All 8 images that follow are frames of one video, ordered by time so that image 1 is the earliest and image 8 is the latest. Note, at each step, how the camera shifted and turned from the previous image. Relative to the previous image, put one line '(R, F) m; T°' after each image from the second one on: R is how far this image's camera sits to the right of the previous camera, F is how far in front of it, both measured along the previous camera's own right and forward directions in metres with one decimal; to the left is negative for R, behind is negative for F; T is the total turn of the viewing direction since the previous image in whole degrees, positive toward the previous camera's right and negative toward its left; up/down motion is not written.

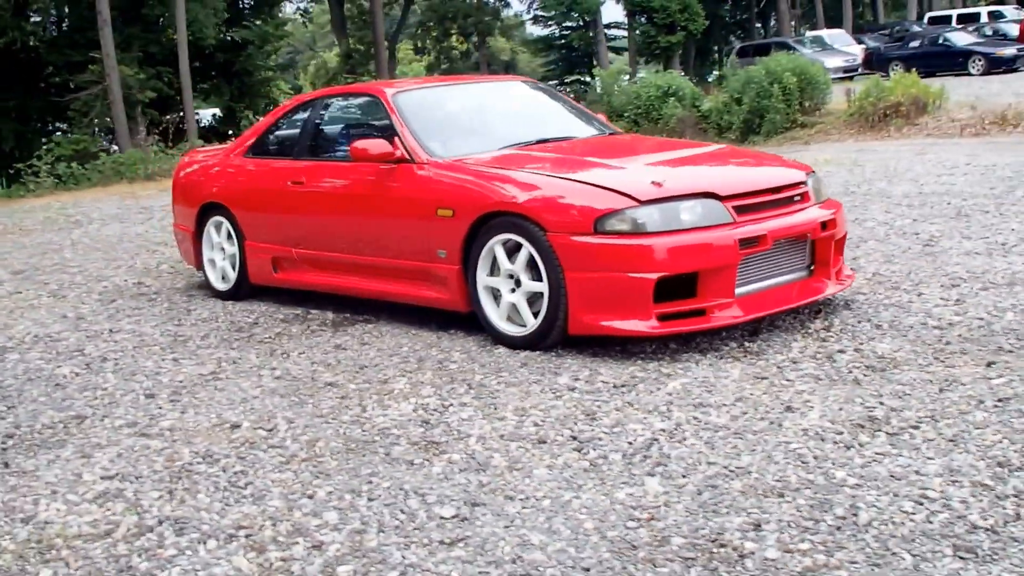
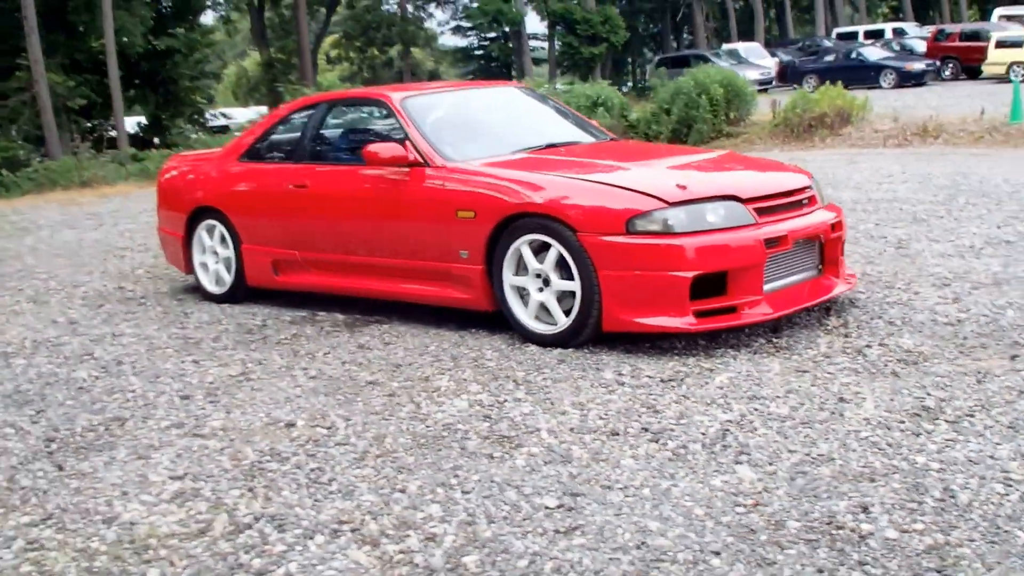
(-0.7, -0.1) m; +7°
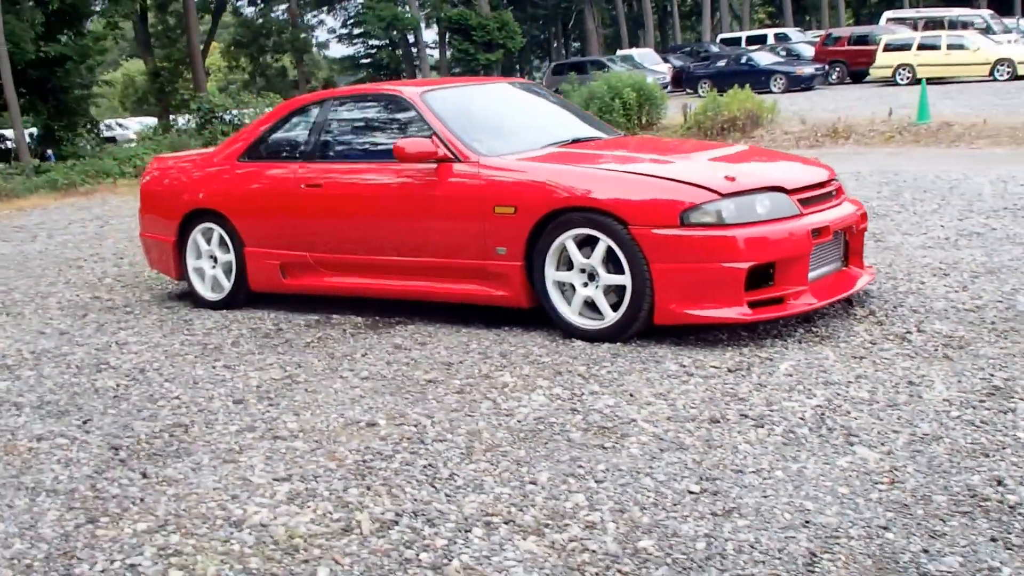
(-1.0, 0.0) m; +9°
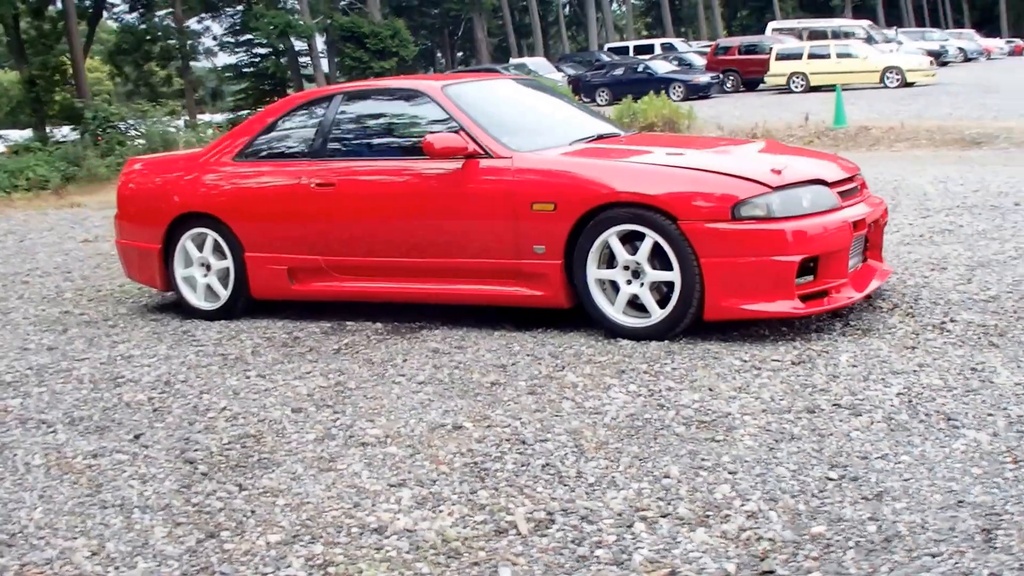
(-1.0, +0.1) m; +9°
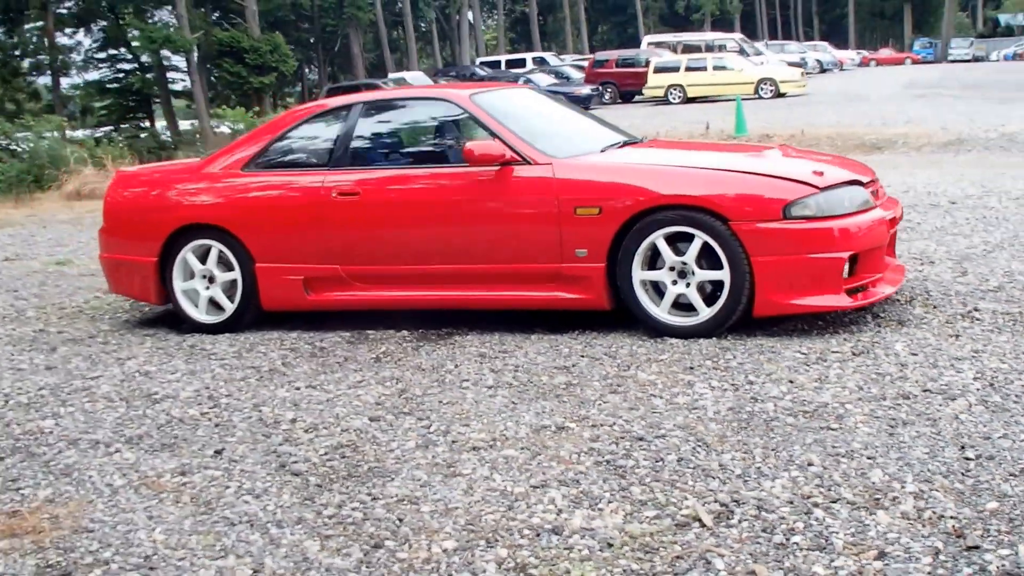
(-1.2, +0.2) m; +11°
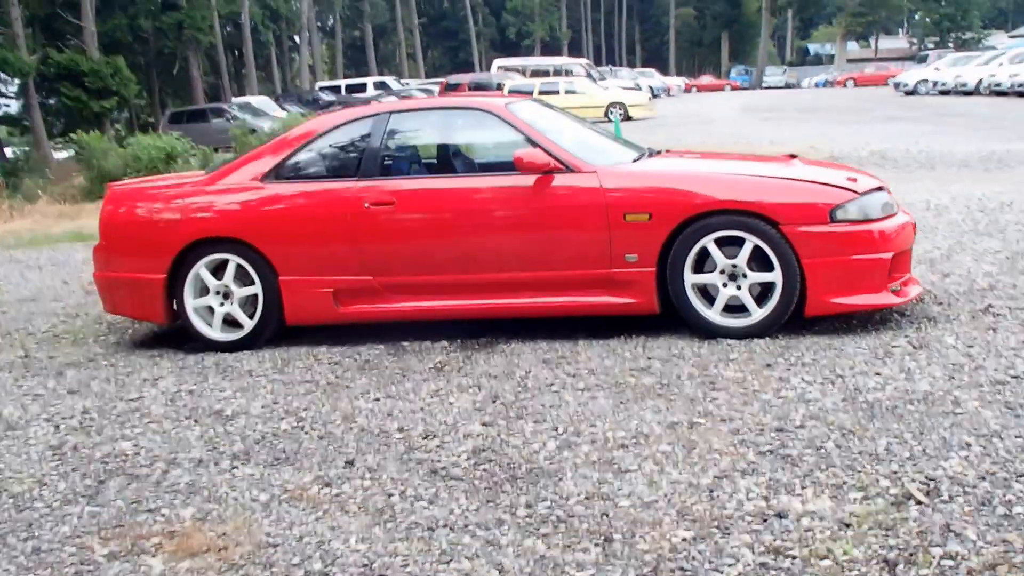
(-1.5, +0.2) m; +14°
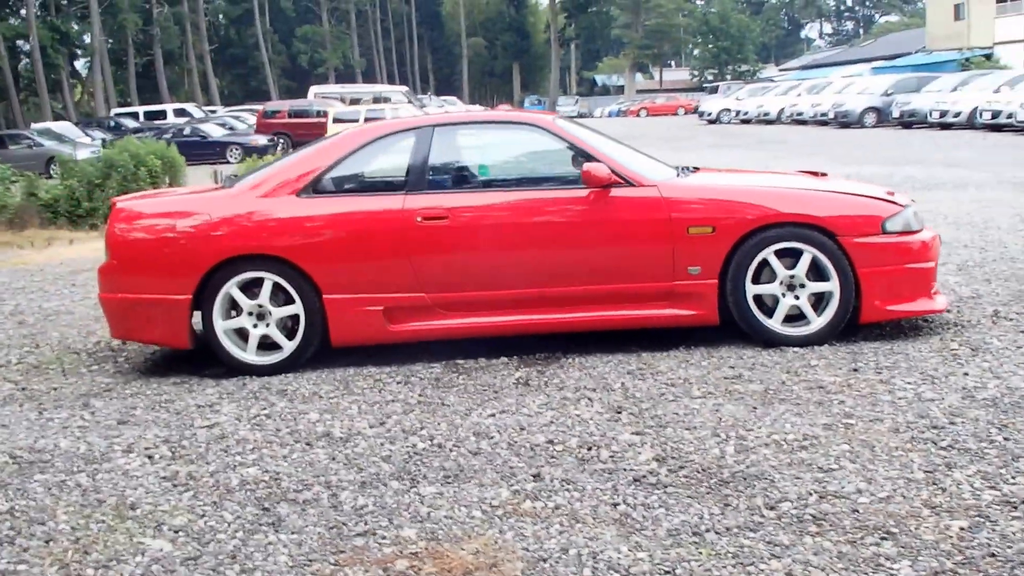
(-1.7, +0.4) m; +16°
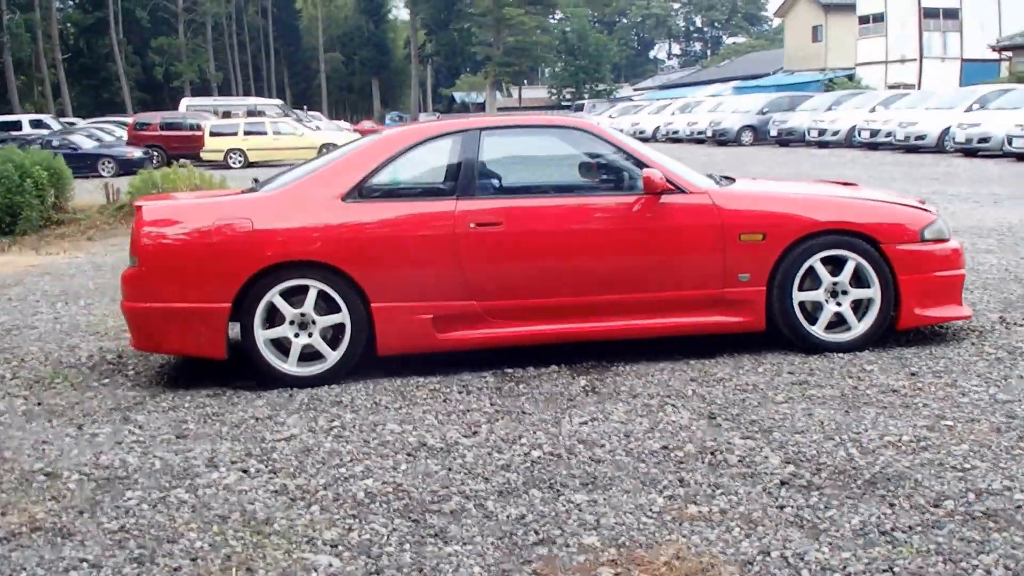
(-1.1, +0.3) m; +11°
